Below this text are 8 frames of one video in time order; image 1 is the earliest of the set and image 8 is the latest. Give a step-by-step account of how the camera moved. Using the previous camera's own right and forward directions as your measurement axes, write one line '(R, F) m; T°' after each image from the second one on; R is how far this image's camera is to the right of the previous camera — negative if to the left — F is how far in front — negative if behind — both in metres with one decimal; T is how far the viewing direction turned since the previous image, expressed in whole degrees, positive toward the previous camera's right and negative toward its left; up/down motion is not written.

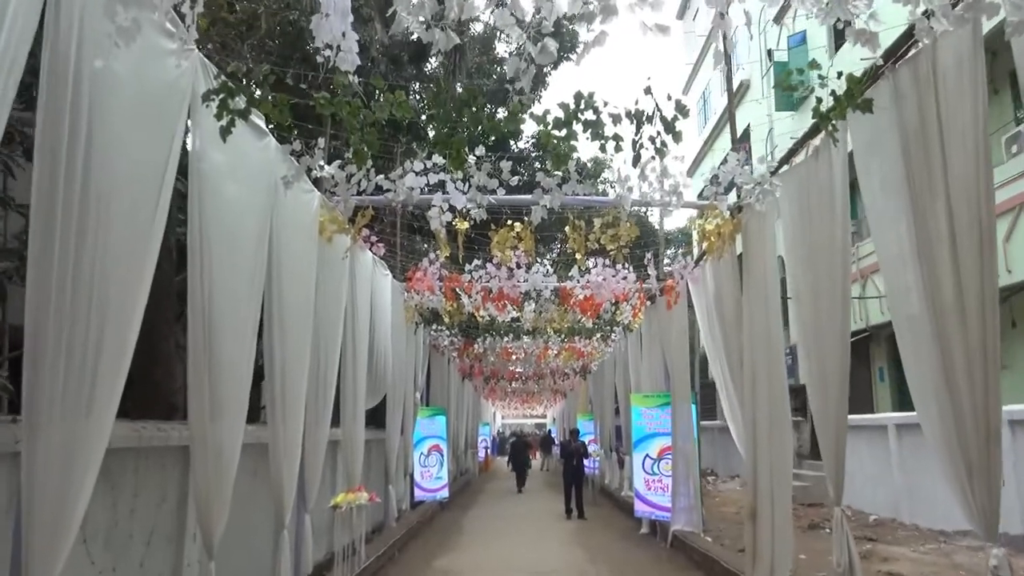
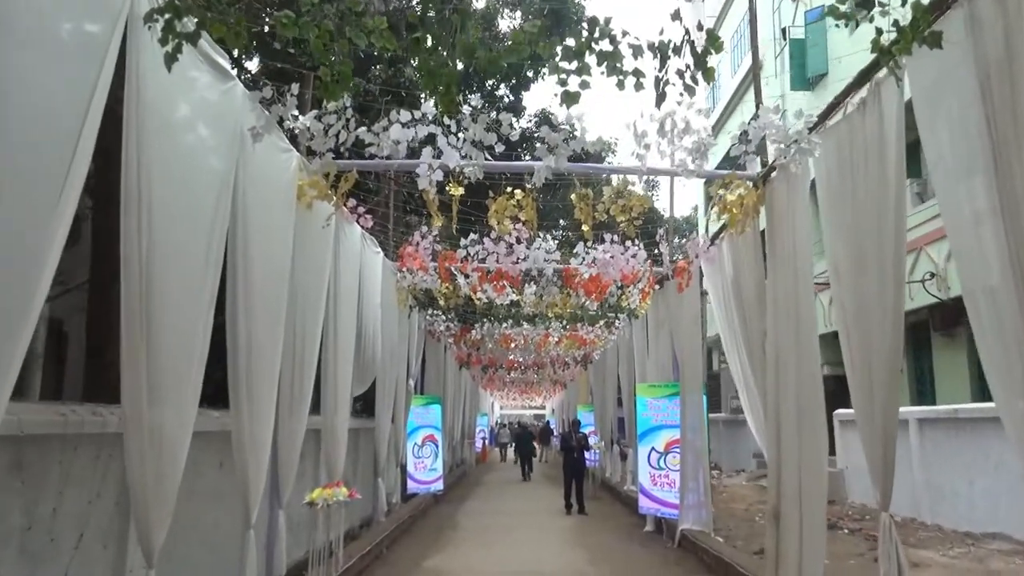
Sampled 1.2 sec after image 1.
(0.0, +0.6) m; 0°
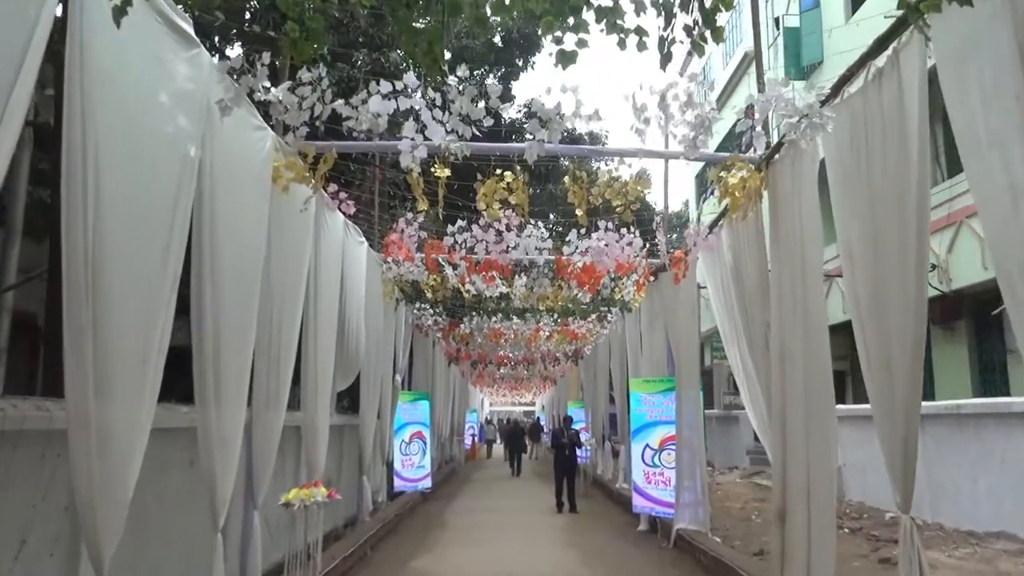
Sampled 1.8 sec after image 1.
(0.0, +0.3) m; +1°
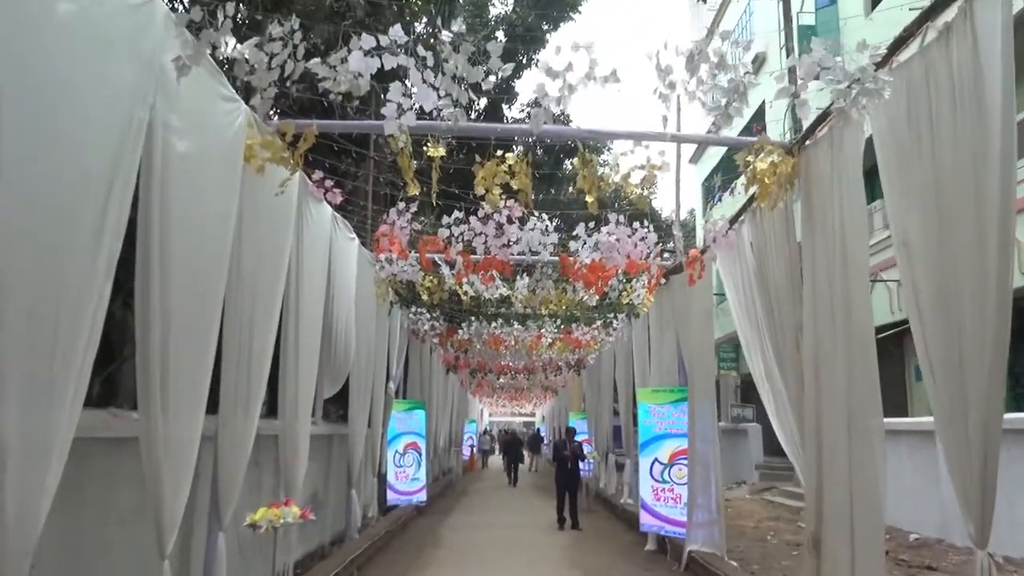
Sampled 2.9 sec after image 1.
(0.0, +0.6) m; 0°
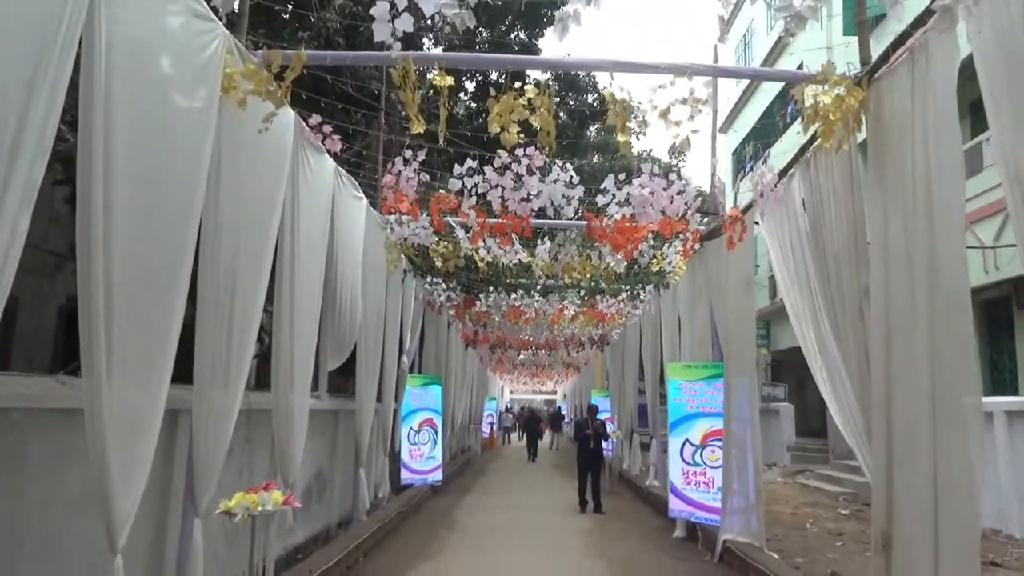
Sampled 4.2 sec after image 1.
(0.0, +0.6) m; -2°
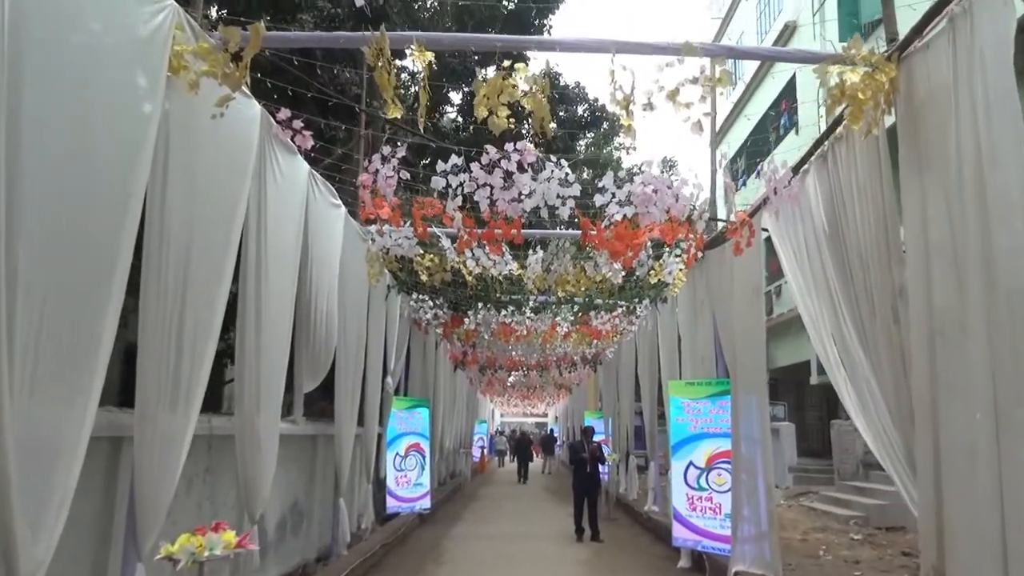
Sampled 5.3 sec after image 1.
(0.0, +0.5) m; +1°
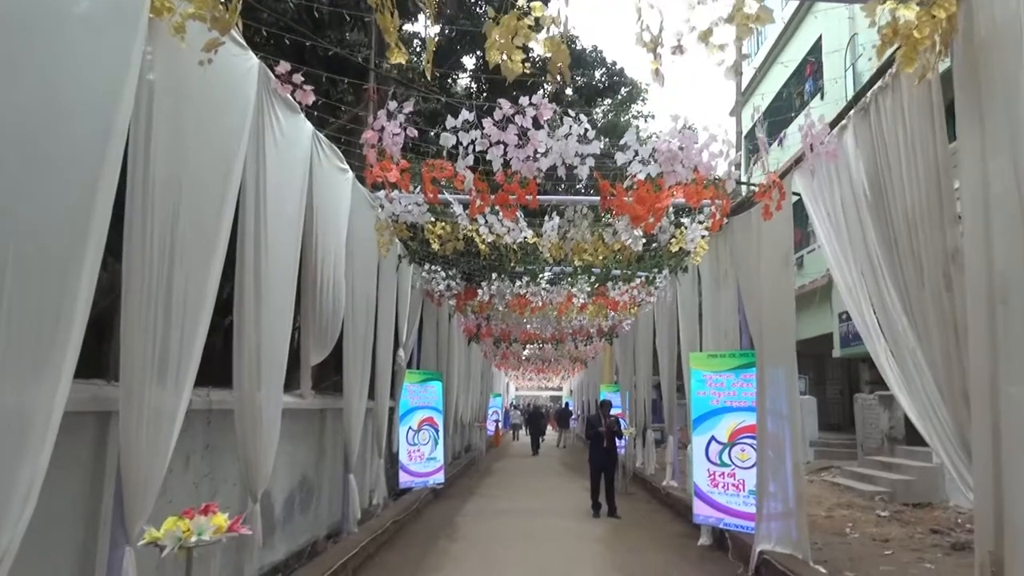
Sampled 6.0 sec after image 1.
(0.0, +0.3) m; -1°
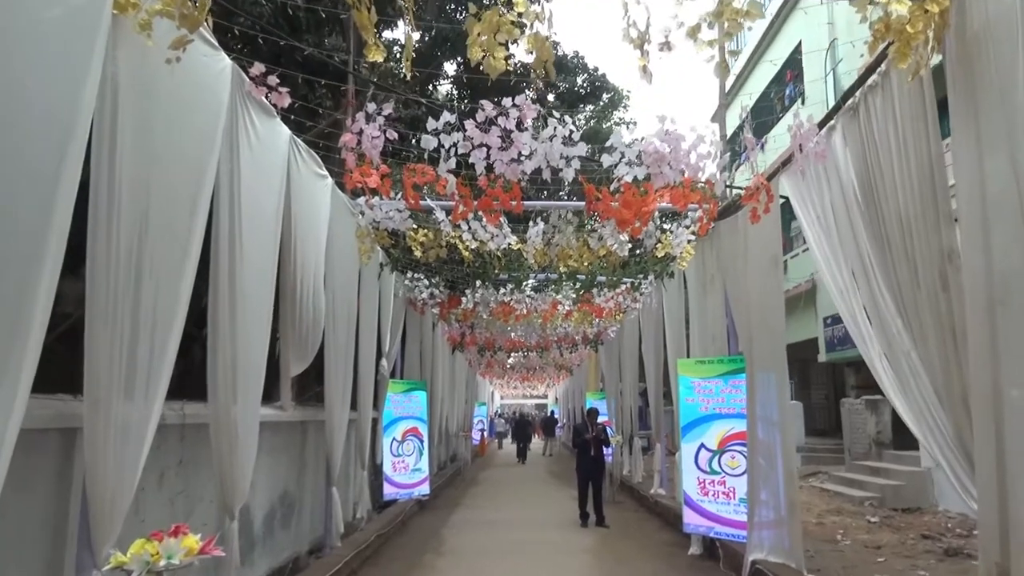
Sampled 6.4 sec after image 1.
(0.0, +0.1) m; +1°
